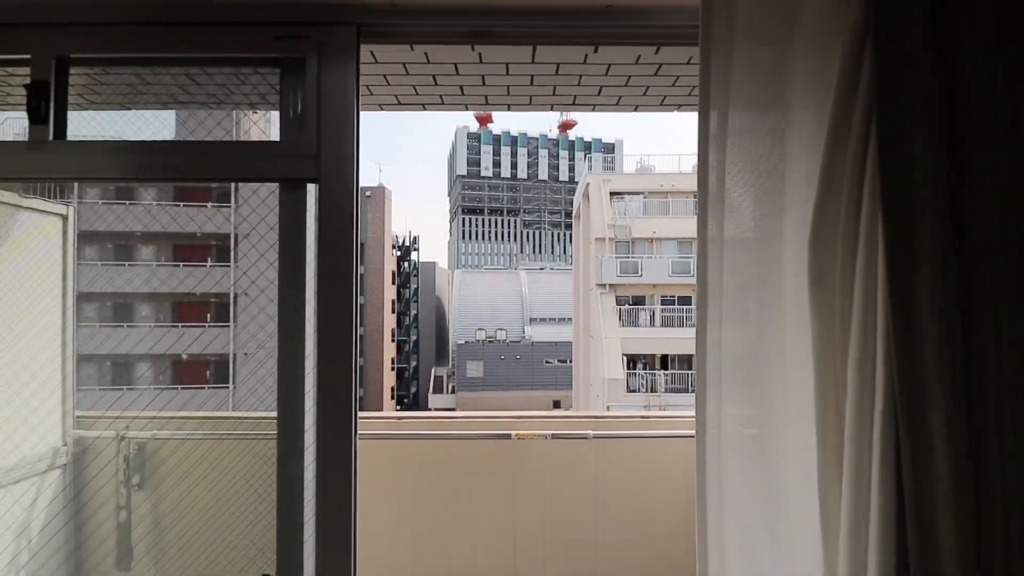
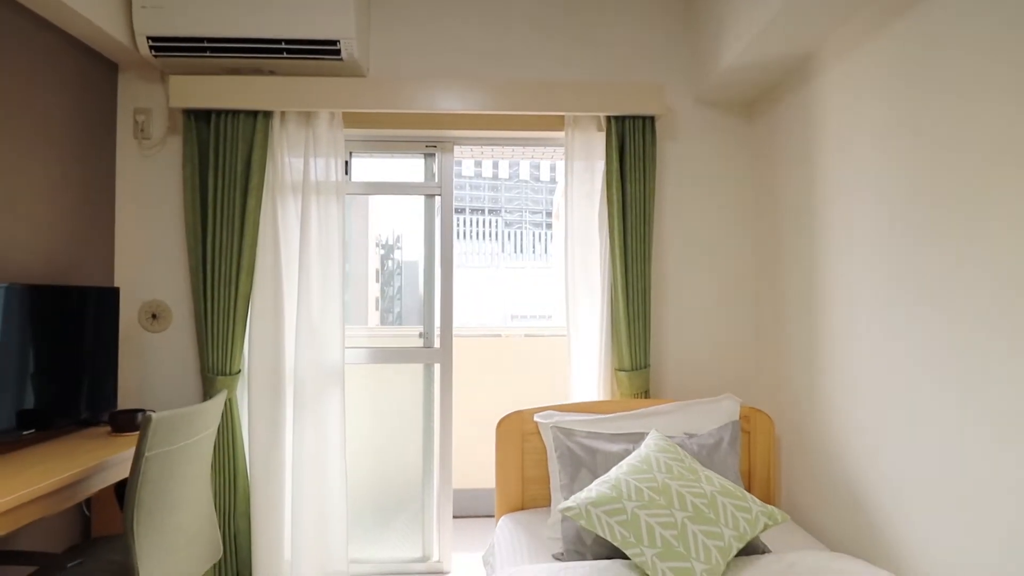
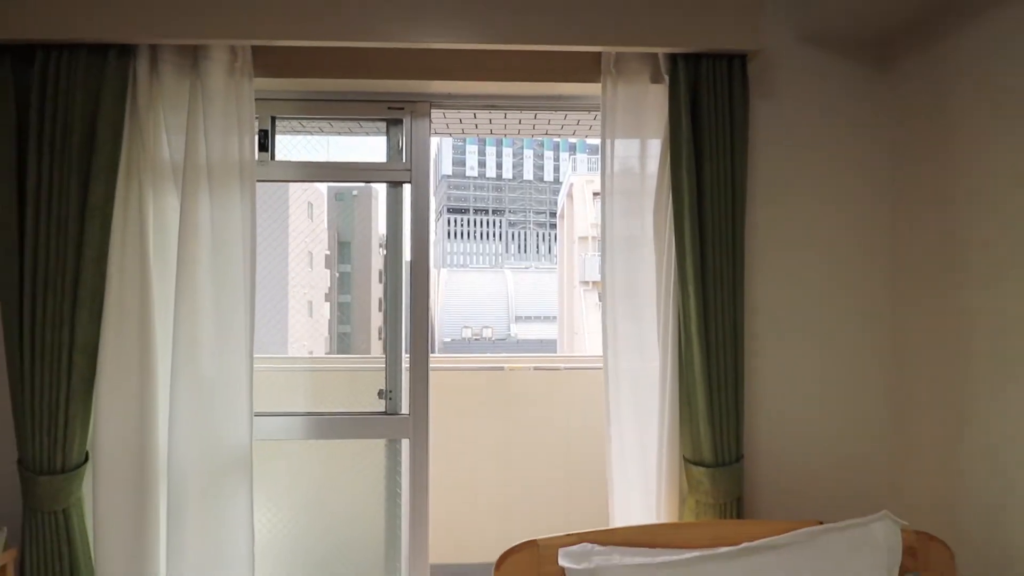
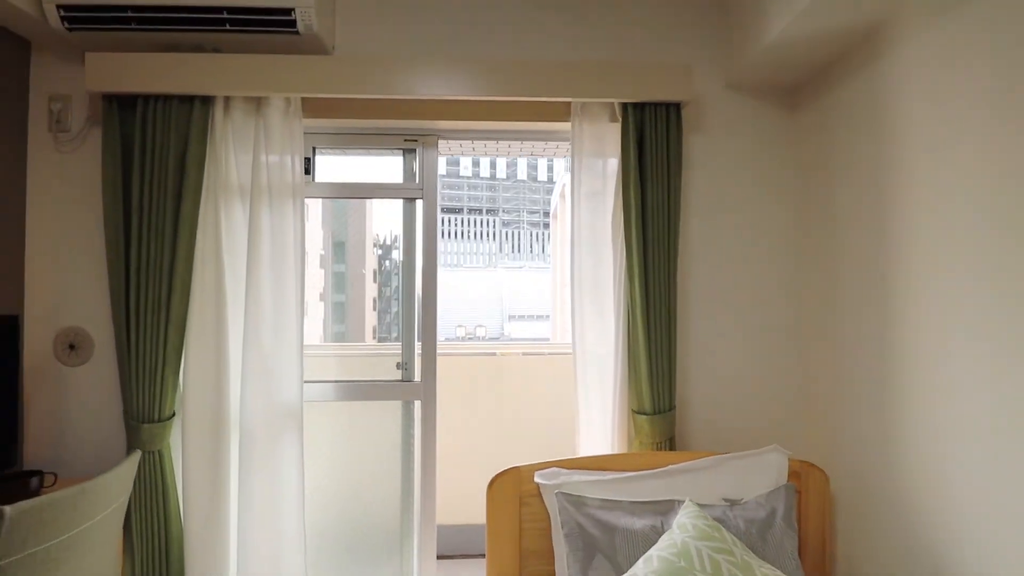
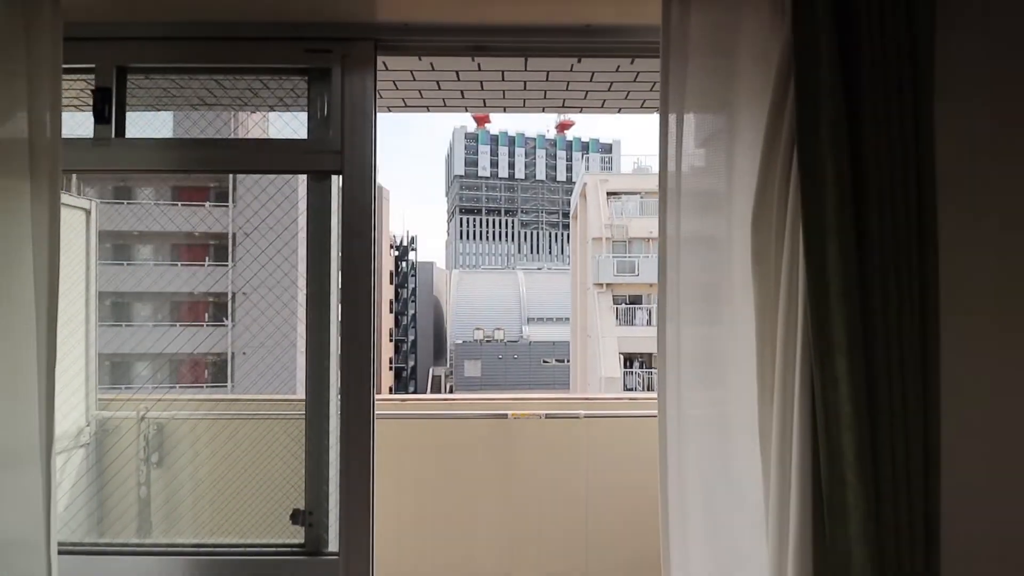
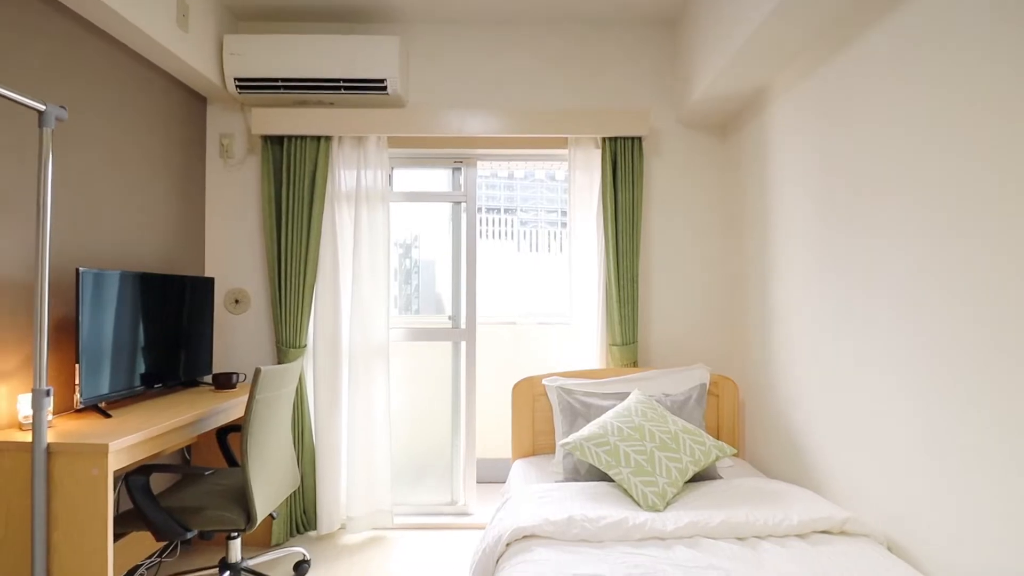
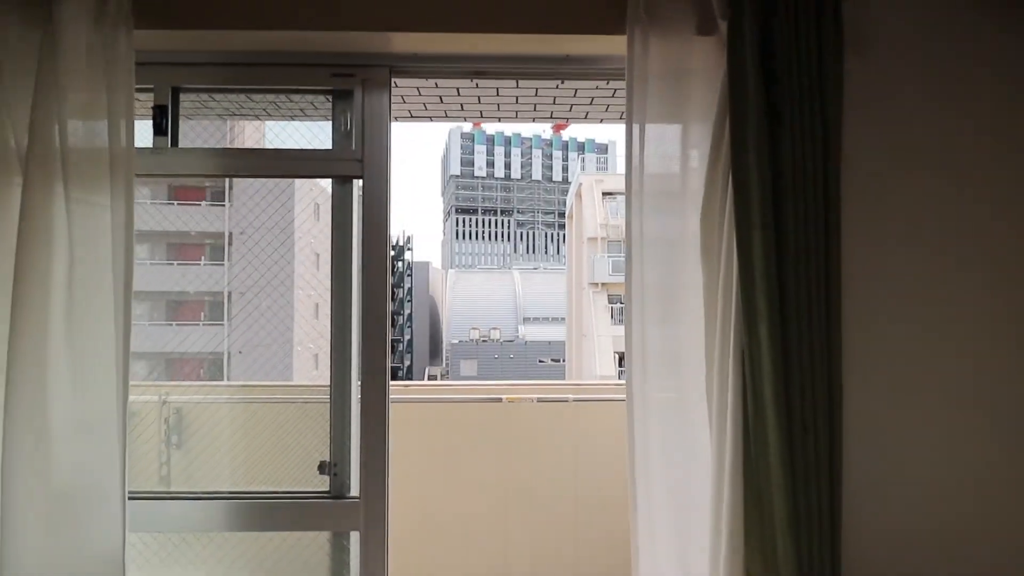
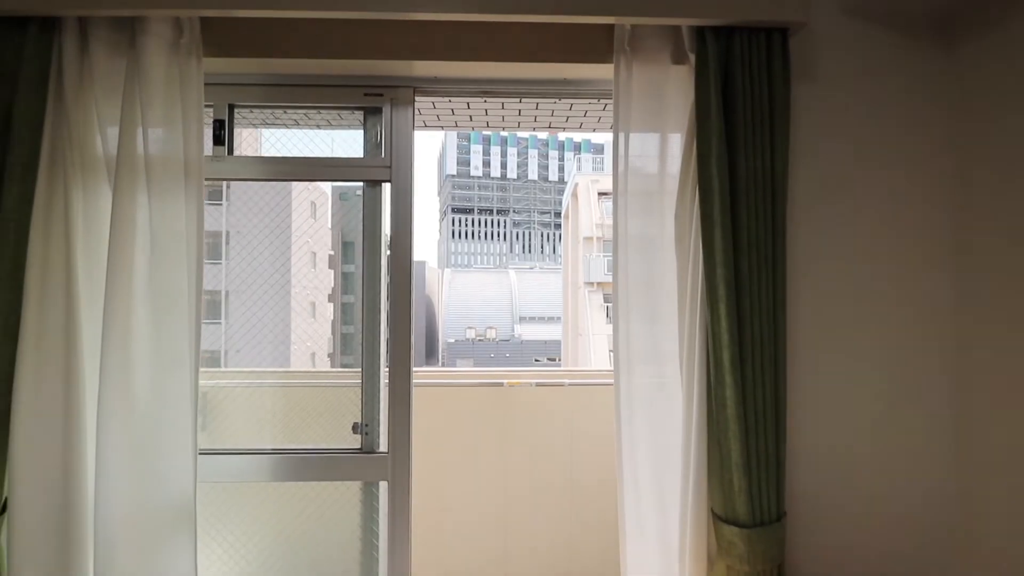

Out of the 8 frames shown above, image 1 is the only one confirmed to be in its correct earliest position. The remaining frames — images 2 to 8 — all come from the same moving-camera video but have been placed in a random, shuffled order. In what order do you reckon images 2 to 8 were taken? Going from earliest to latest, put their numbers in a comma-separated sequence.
5, 7, 8, 3, 4, 2, 6
